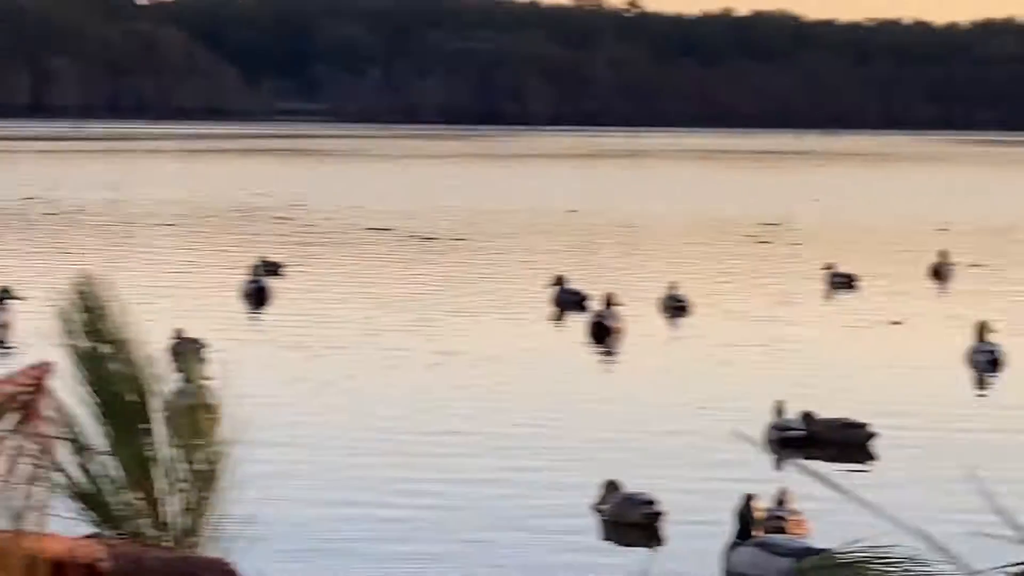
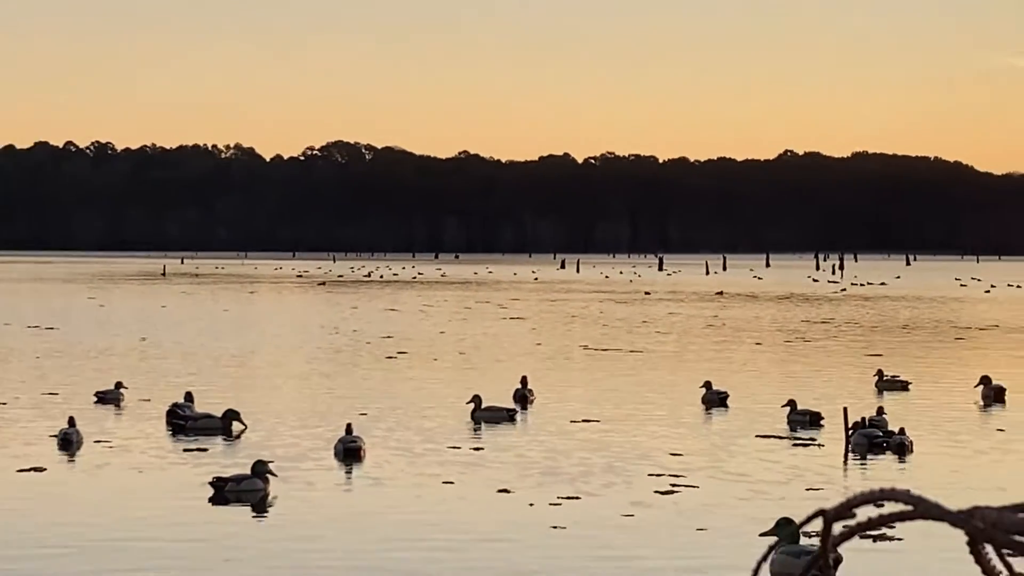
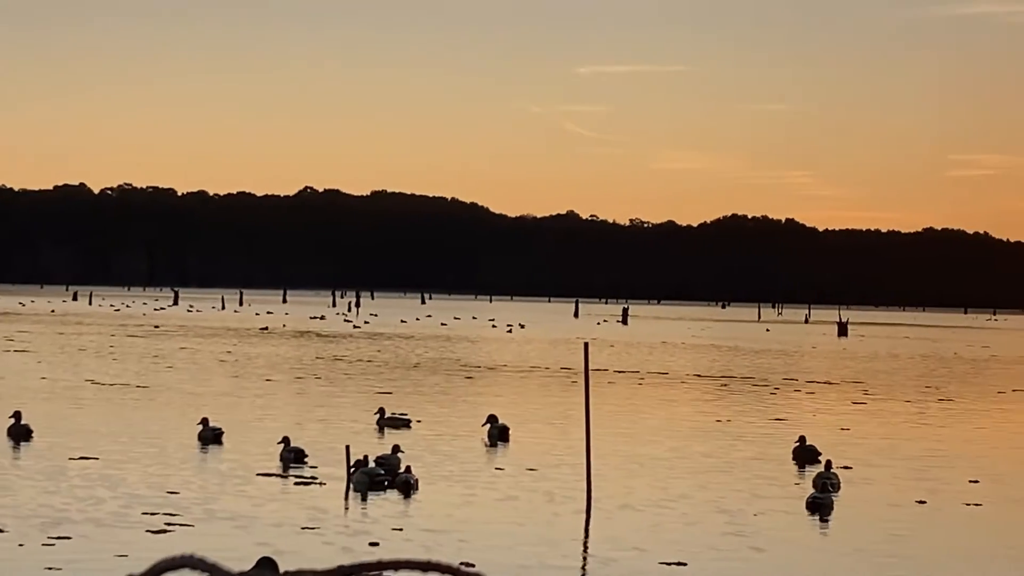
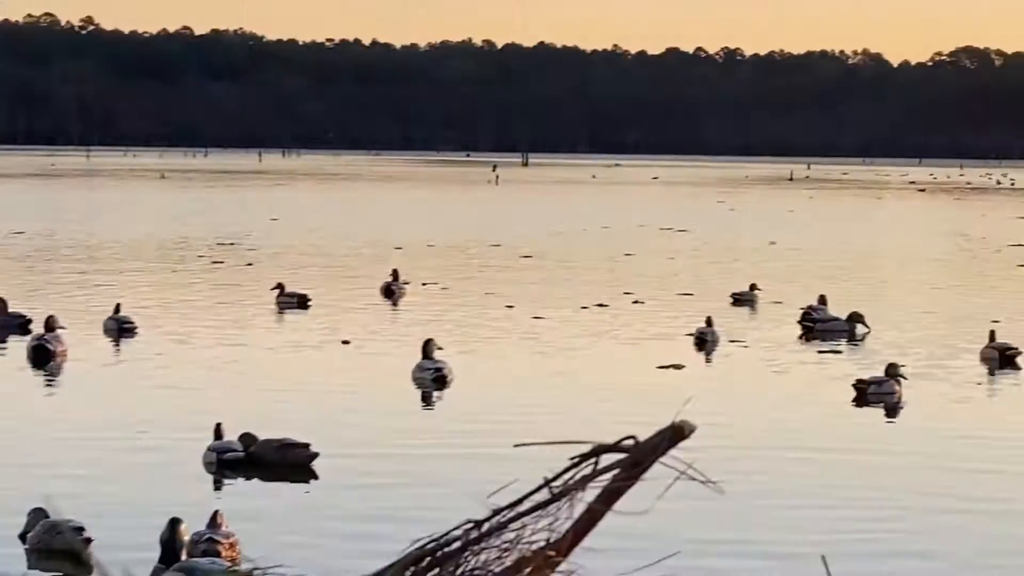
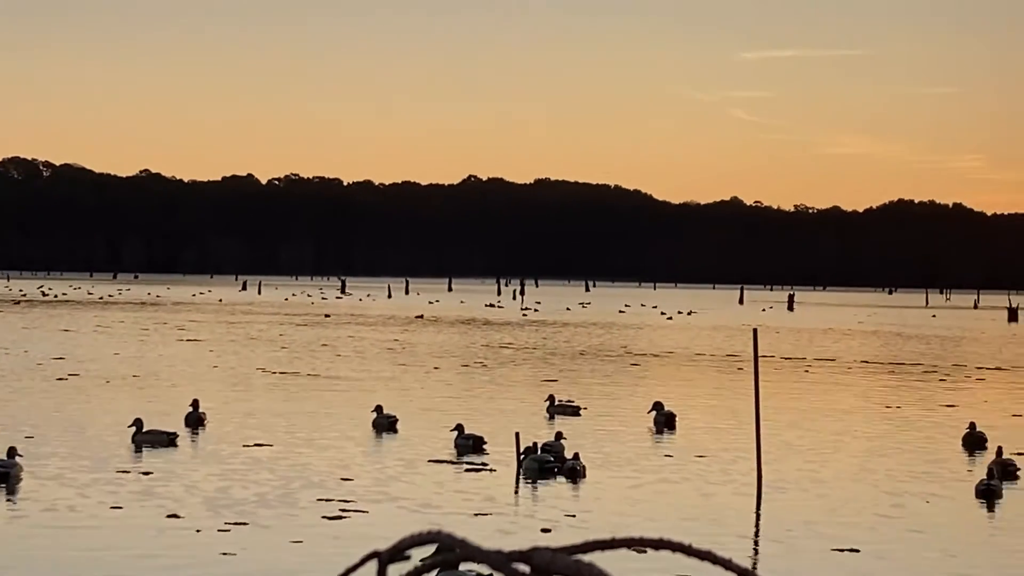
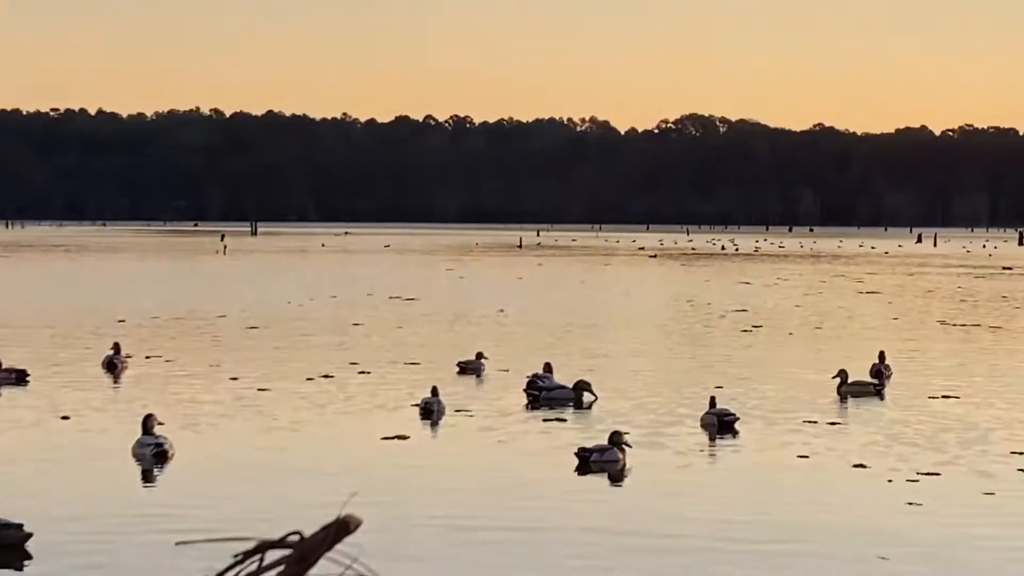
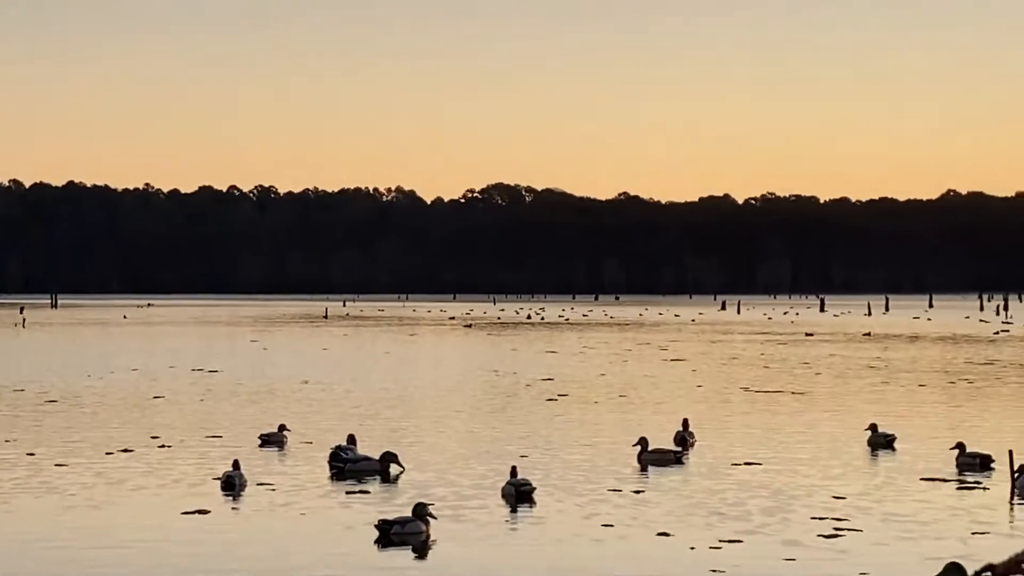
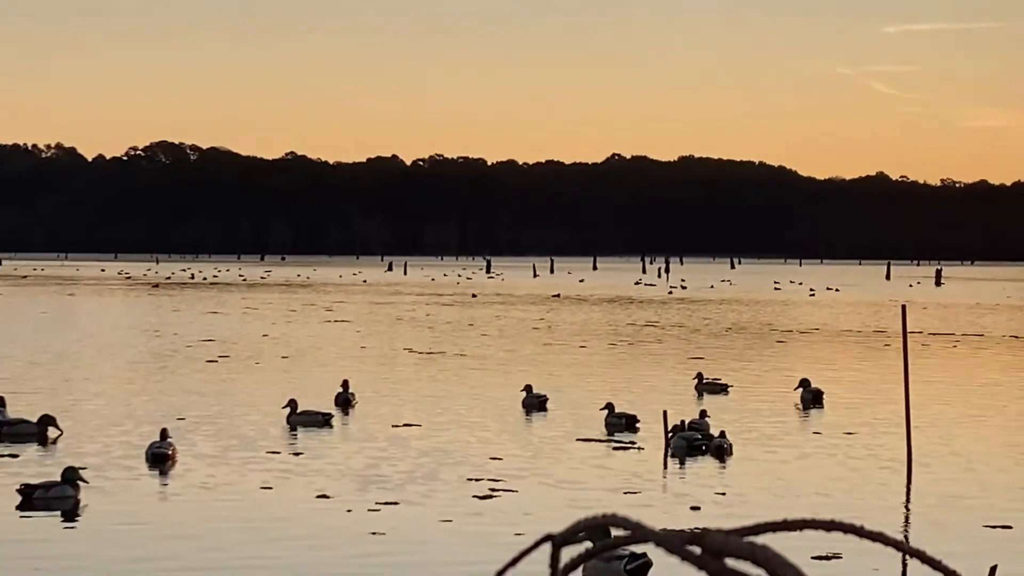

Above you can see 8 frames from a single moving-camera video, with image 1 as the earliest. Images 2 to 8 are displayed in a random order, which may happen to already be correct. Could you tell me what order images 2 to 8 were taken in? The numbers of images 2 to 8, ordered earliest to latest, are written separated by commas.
4, 6, 7, 2, 8, 5, 3
